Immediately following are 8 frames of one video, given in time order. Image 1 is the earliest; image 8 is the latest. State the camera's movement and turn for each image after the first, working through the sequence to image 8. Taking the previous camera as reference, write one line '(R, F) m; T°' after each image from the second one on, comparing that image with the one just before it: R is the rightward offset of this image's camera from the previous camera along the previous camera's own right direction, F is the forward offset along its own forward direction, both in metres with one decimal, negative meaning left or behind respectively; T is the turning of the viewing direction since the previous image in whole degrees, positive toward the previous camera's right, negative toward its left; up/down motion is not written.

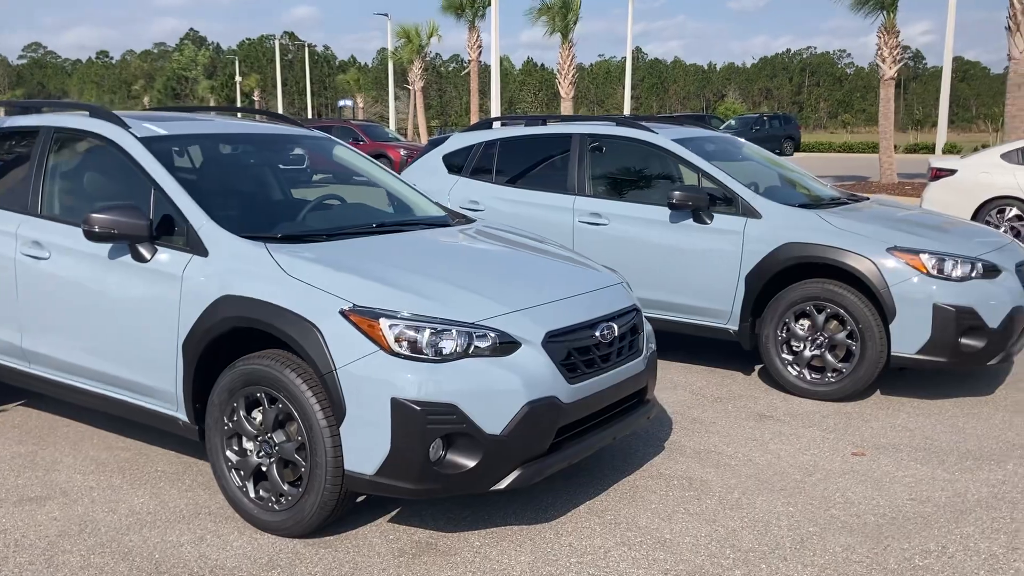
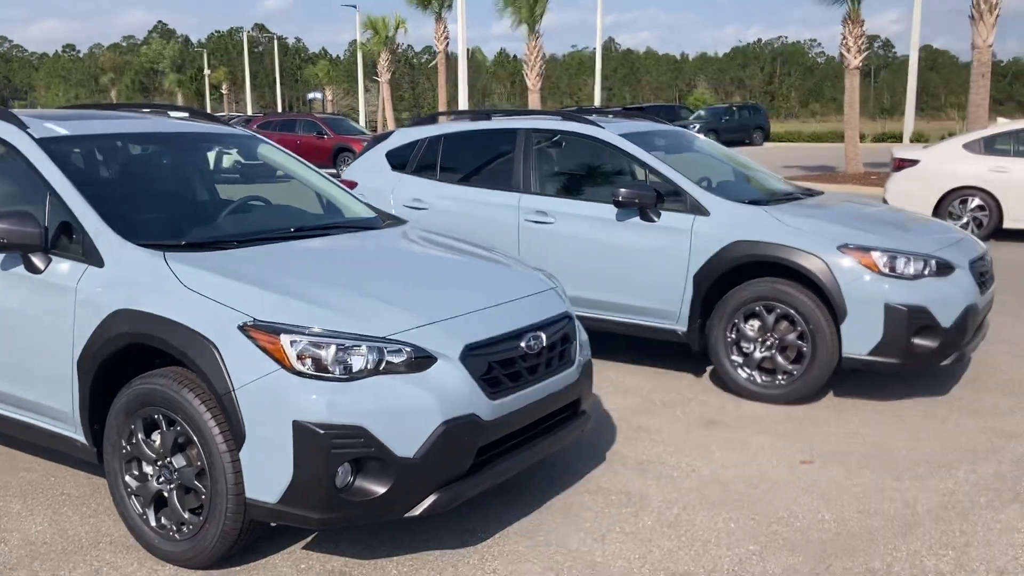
(+0.2, +0.2) m; +1°
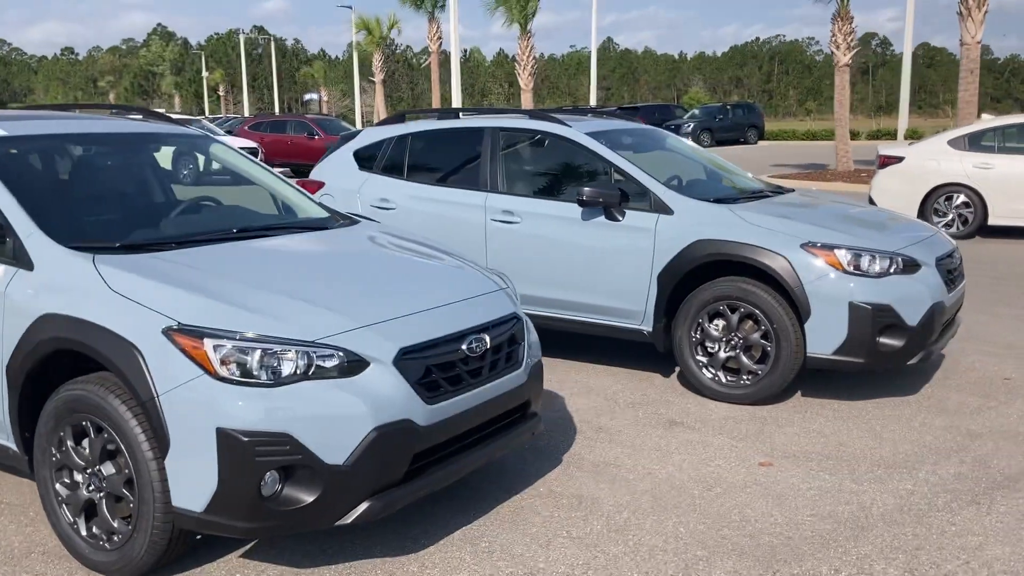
(+0.2, +0.1) m; 0°
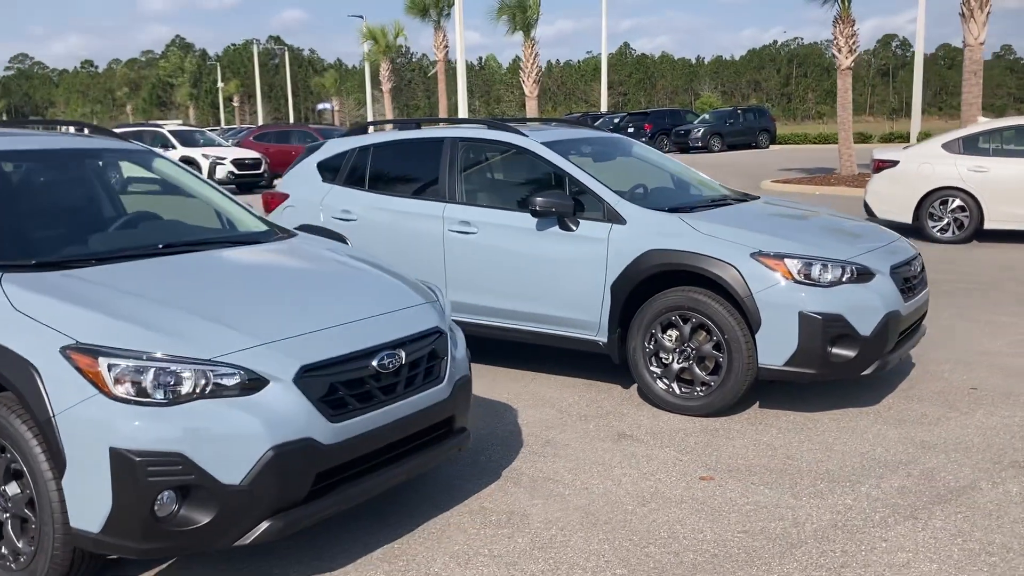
(+0.4, +0.1) m; -1°
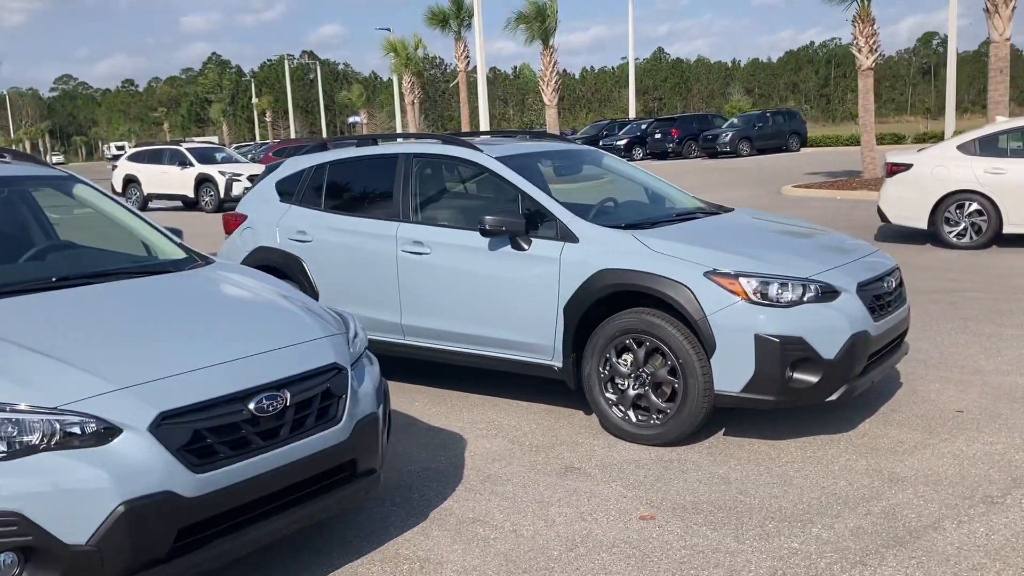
(+0.5, +0.3) m; -2°
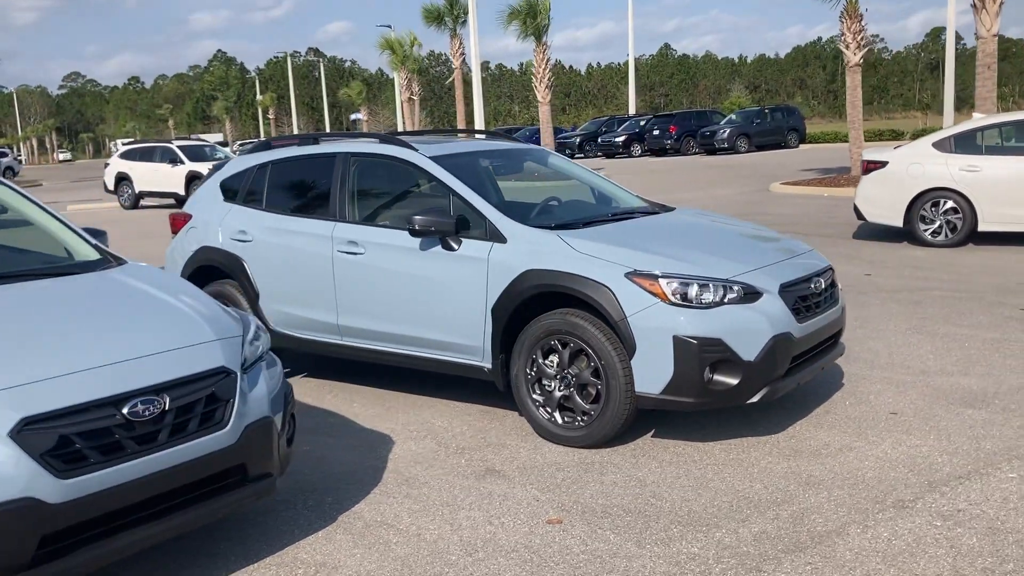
(+0.4, 0.0) m; 0°
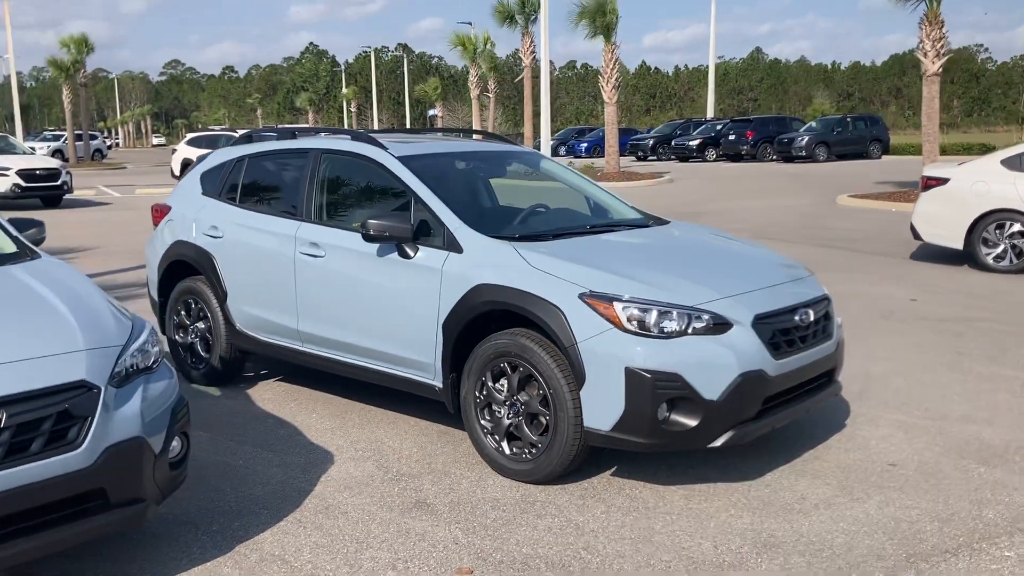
(+0.6, +0.5) m; -5°
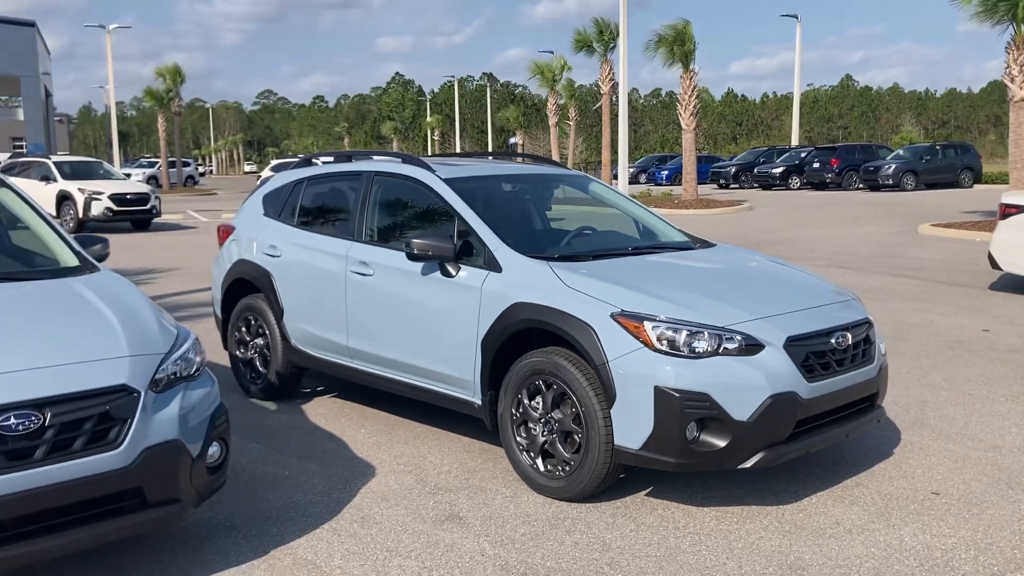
(+0.2, -0.1) m; -5°
